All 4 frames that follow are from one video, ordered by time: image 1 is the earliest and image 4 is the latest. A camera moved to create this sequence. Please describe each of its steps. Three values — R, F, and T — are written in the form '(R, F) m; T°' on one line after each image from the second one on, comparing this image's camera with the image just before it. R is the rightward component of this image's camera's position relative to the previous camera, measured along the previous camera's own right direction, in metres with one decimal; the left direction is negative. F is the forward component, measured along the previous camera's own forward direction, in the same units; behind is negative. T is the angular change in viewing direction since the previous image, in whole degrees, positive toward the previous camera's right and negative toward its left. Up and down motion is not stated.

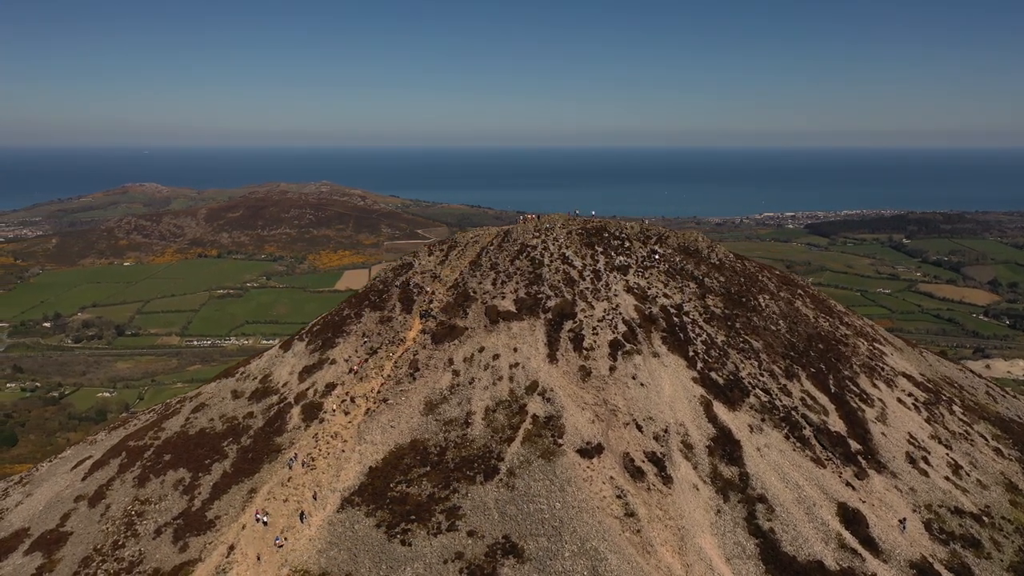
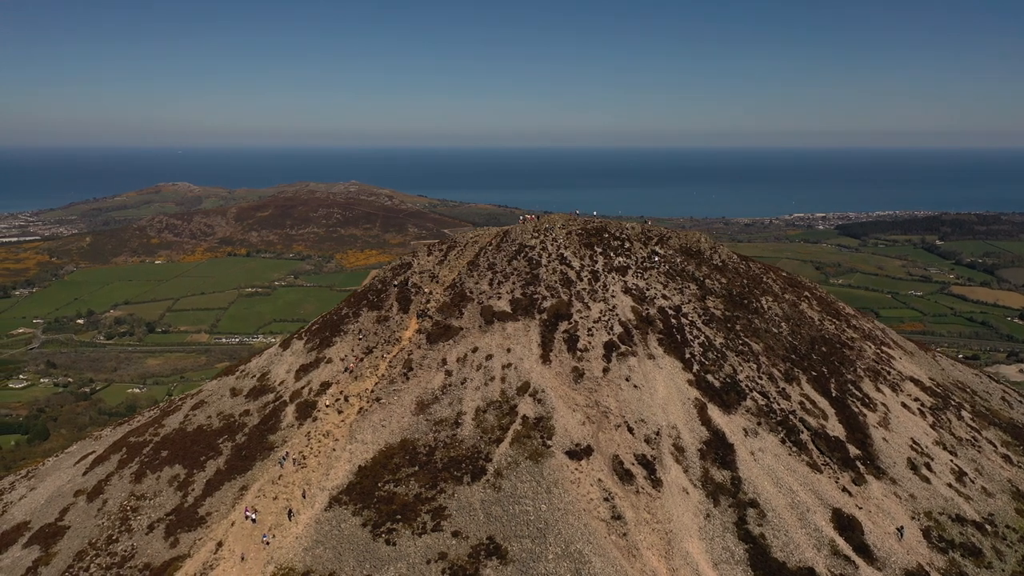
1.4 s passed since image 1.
(+2.8, +0.2) m; -2°
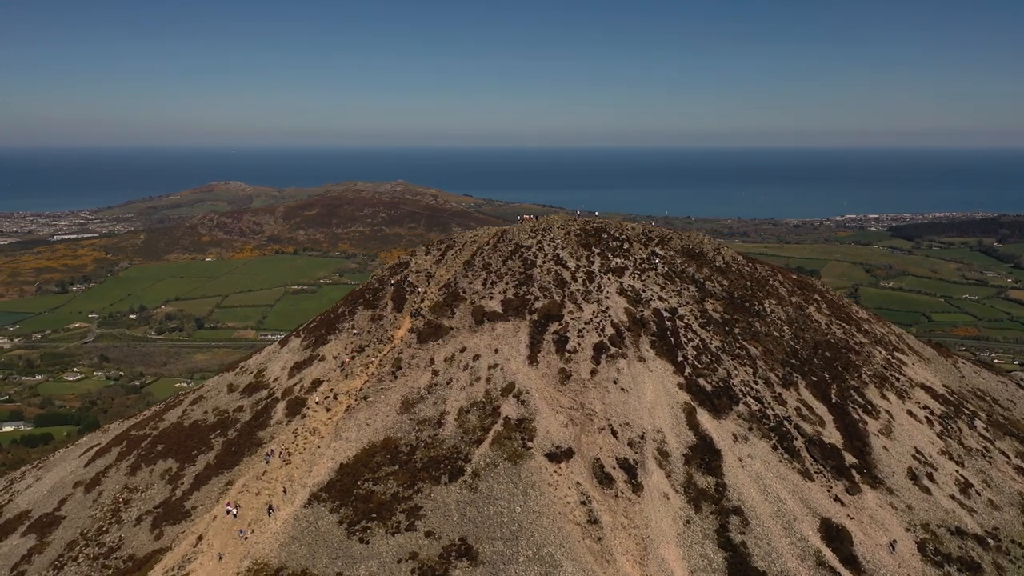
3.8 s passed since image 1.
(+4.7, +0.5) m; -3°
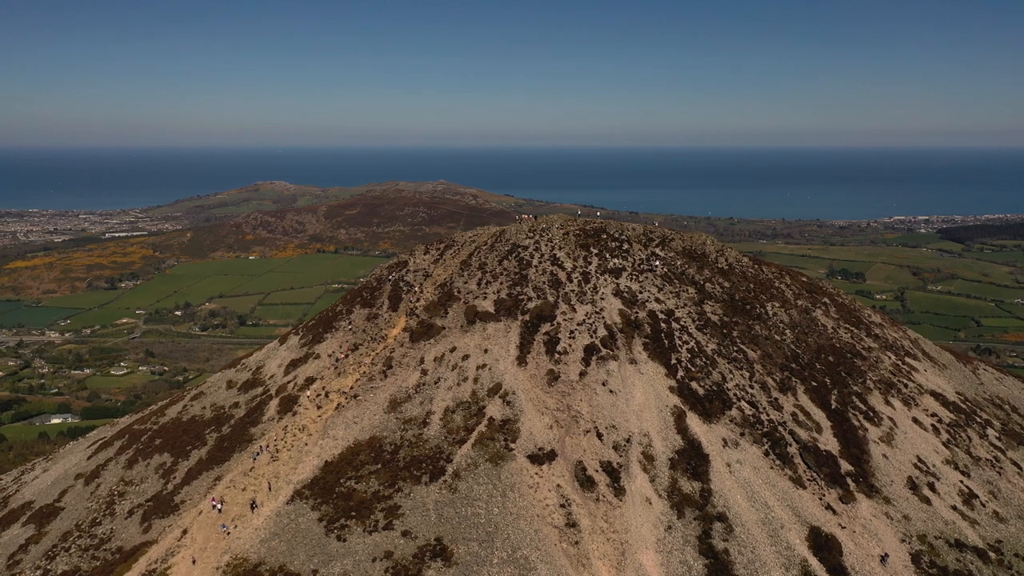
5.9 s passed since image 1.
(+4.1, +0.4) m; -3°
